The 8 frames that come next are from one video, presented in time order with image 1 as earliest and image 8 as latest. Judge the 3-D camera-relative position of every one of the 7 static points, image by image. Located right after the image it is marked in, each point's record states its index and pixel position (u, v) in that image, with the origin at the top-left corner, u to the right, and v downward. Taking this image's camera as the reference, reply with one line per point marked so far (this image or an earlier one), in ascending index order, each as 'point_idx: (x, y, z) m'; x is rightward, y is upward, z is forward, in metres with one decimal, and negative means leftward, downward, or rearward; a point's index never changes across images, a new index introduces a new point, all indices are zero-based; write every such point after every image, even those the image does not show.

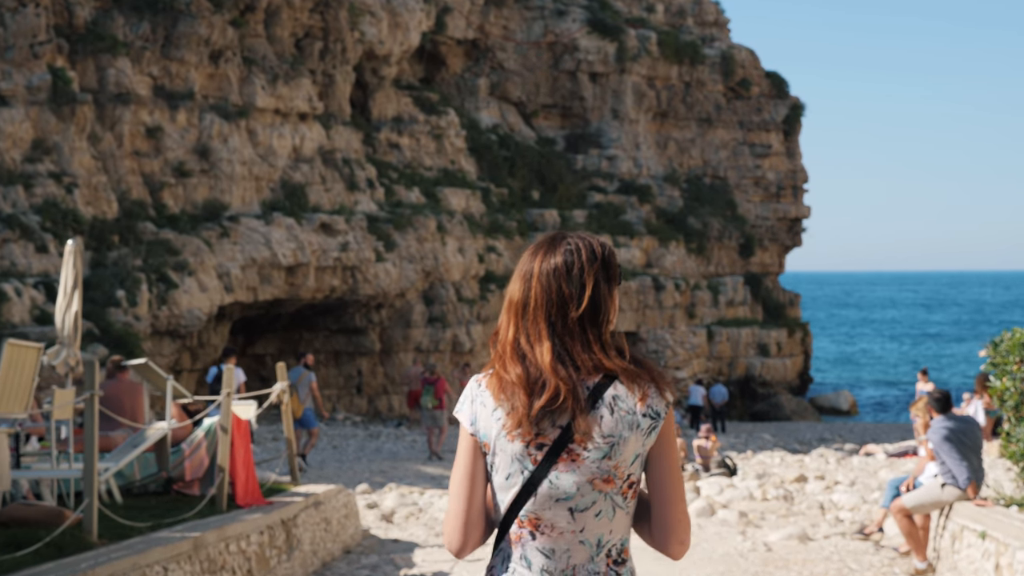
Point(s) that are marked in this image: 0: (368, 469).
0: (-1.9, -2.4, +16.0) m
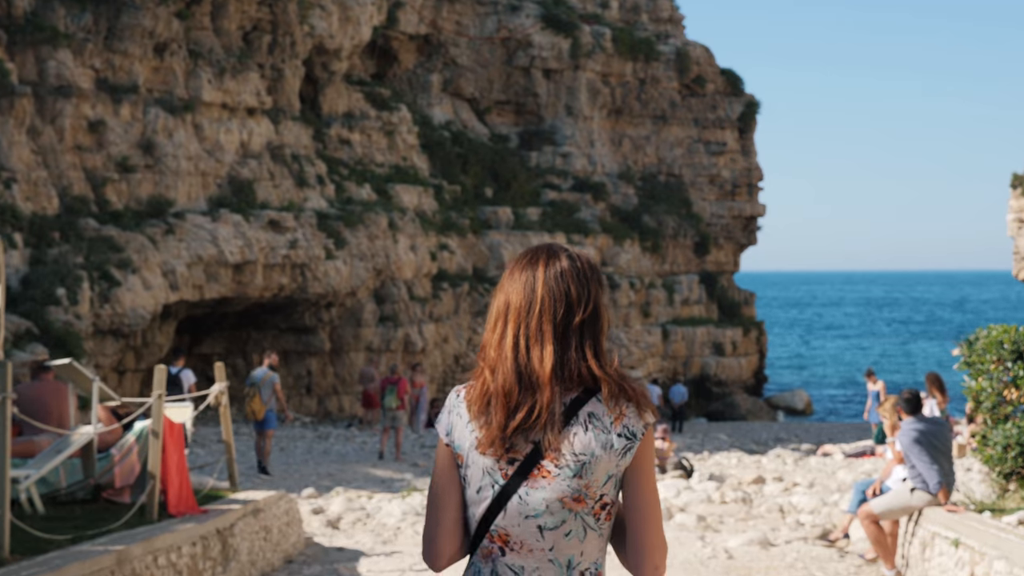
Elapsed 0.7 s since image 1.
0: (-2.5, -2.4, +15.5) m
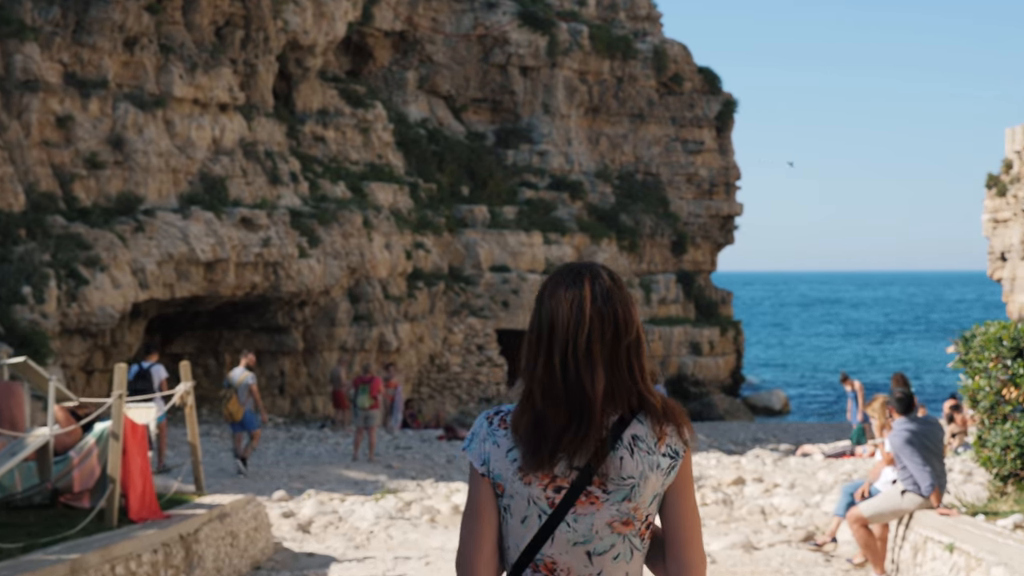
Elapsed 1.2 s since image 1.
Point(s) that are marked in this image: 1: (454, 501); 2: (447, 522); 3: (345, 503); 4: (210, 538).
0: (-2.8, -2.4, +15.2) m
1: (-0.6, -2.1, +11.6) m
2: (-0.6, -2.1, +10.7) m
3: (-1.6, -2.1, +11.5) m
4: (-2.0, -1.6, +7.9) m
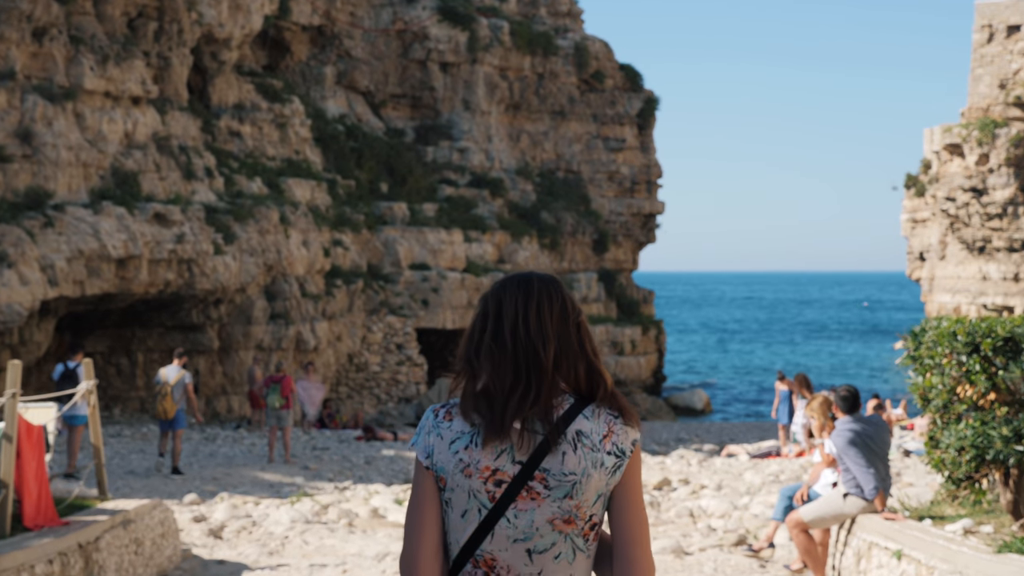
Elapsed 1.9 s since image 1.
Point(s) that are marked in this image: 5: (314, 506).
0: (-3.8, -2.3, +14.7) m
1: (-1.3, -2.0, +11.3) m
2: (-1.3, -2.1, +10.3) m
3: (-2.3, -2.0, +11.1) m
4: (-2.5, -1.6, +7.5) m
5: (-1.8, -2.0, +11.1) m
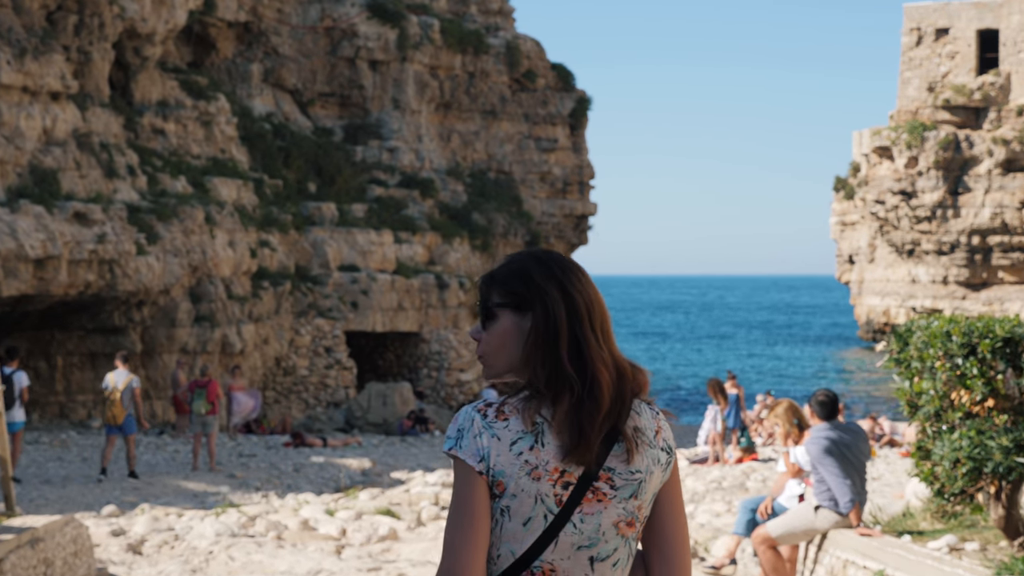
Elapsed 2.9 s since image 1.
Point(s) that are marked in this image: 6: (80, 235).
0: (-4.6, -2.3, +14.2) m
1: (-1.9, -2.1, +10.9) m
2: (-1.8, -2.1, +9.9) m
3: (-2.9, -2.0, +10.7) m
4: (-2.9, -1.6, +7.0) m
5: (-2.4, -2.0, +10.6) m
6: (-7.2, +0.9, +20.0) m
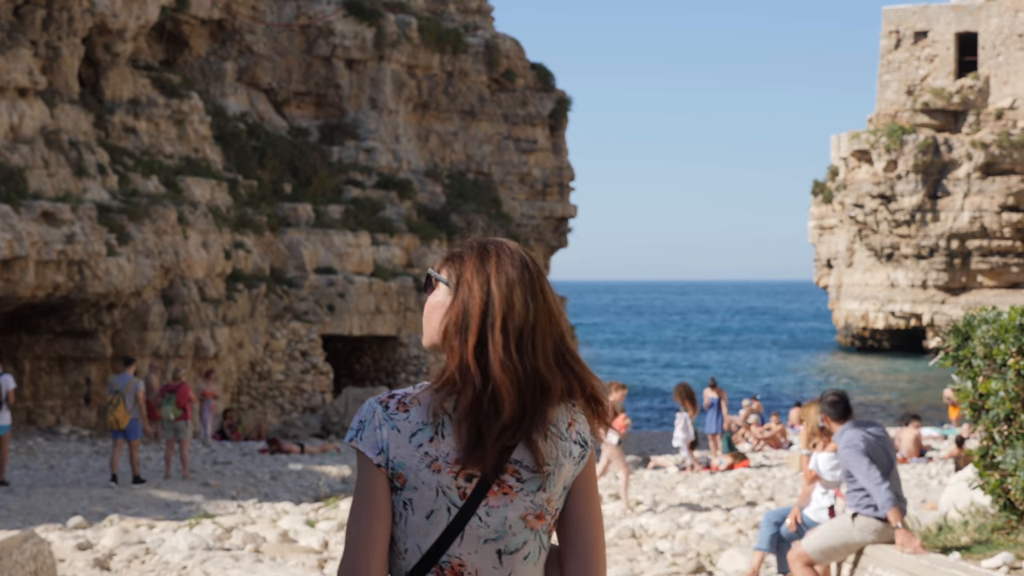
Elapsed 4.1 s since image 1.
0: (-4.8, -2.3, +13.6) m
1: (-2.0, -2.1, +10.4) m
2: (-1.9, -2.1, +9.4) m
3: (-3.0, -2.0, +10.1) m
4: (-2.9, -1.6, +6.5) m
5: (-2.5, -2.0, +10.1) m
6: (-7.5, +0.9, +19.4) m
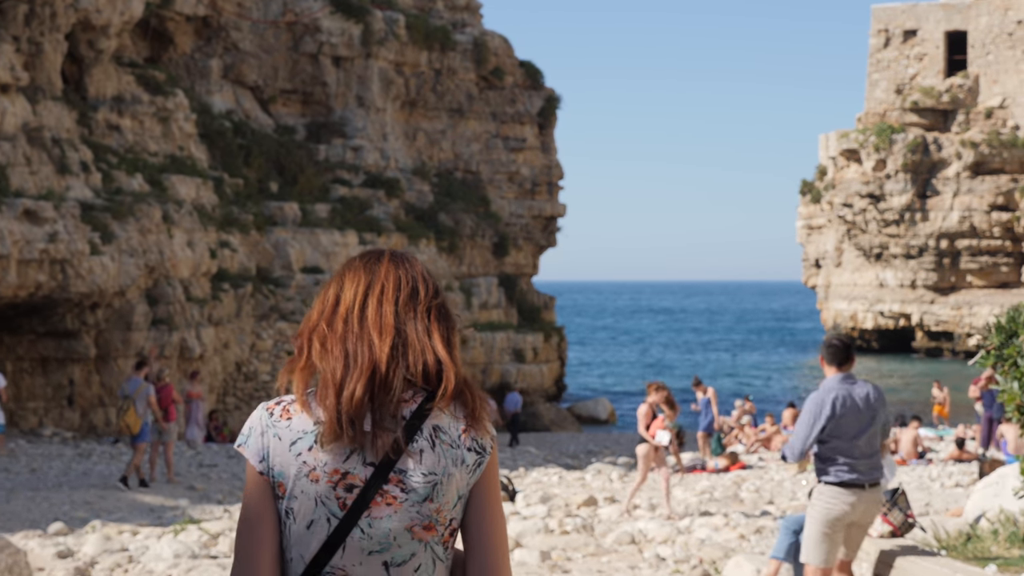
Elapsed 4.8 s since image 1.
0: (-4.9, -2.3, +13.3) m
1: (-2.0, -2.0, +10.1) m
2: (-1.9, -2.1, +9.1) m
3: (-3.1, -2.0, +9.8) m
4: (-2.9, -1.6, +6.2) m
5: (-2.5, -2.0, +9.8) m
6: (-7.6, +0.9, +19.0) m
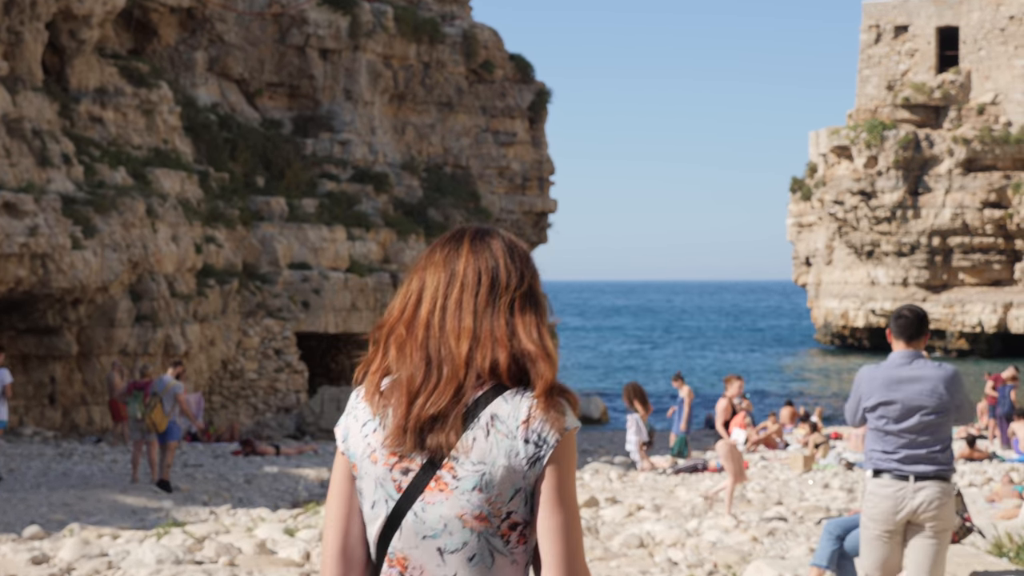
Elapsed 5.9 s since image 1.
0: (-4.9, -2.3, +12.8) m
1: (-2.0, -2.0, +9.6) m
2: (-1.9, -2.0, +8.7) m
3: (-3.1, -1.9, +9.3) m
4: (-2.8, -1.5, +5.7) m
5: (-2.5, -1.9, +9.4) m
6: (-7.8, +0.9, +18.5) m
